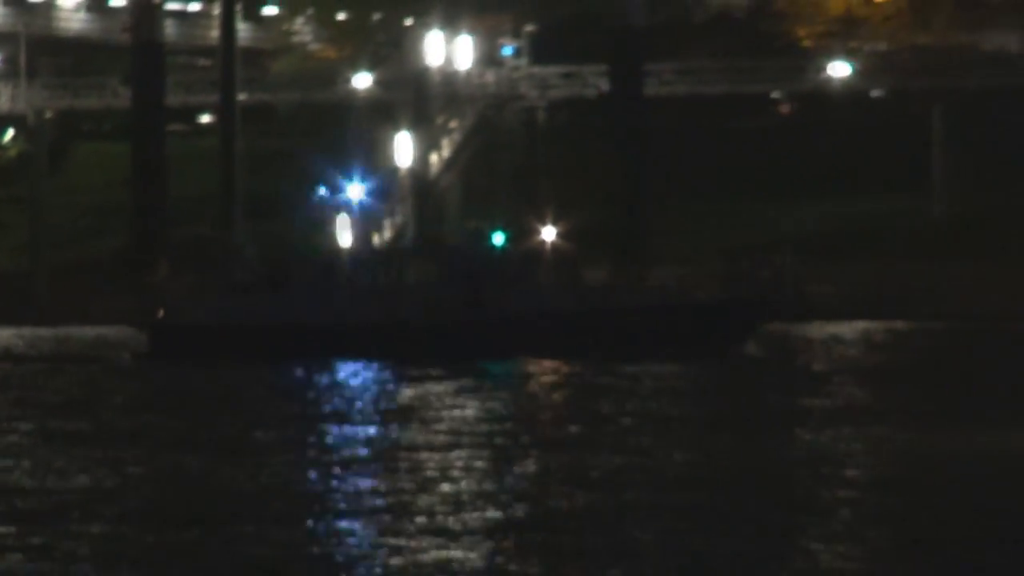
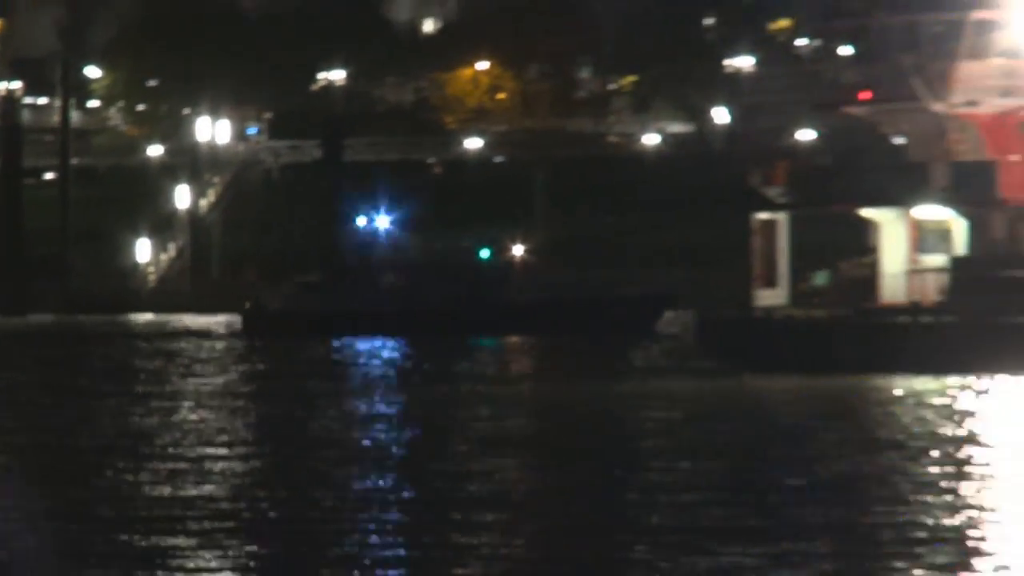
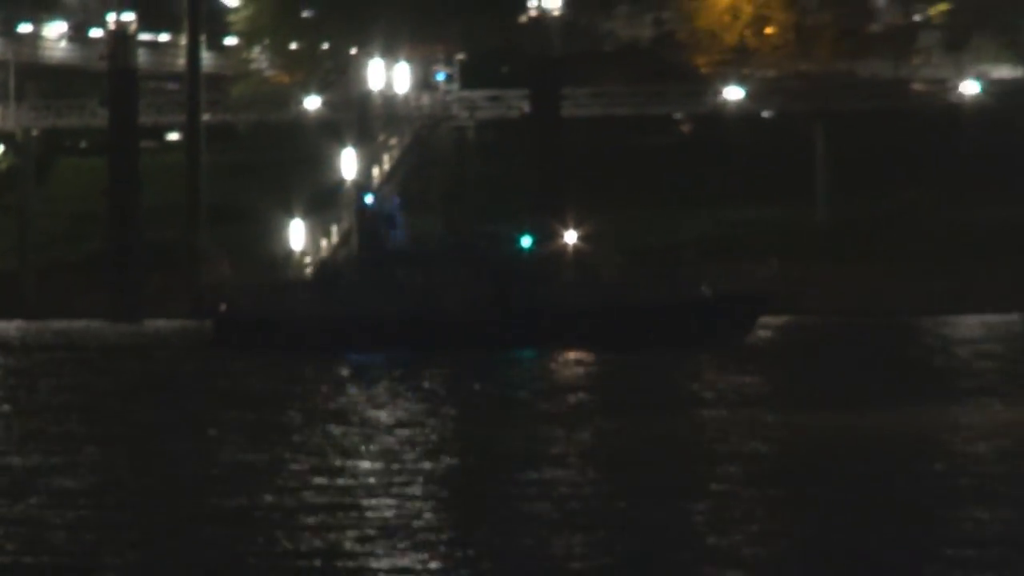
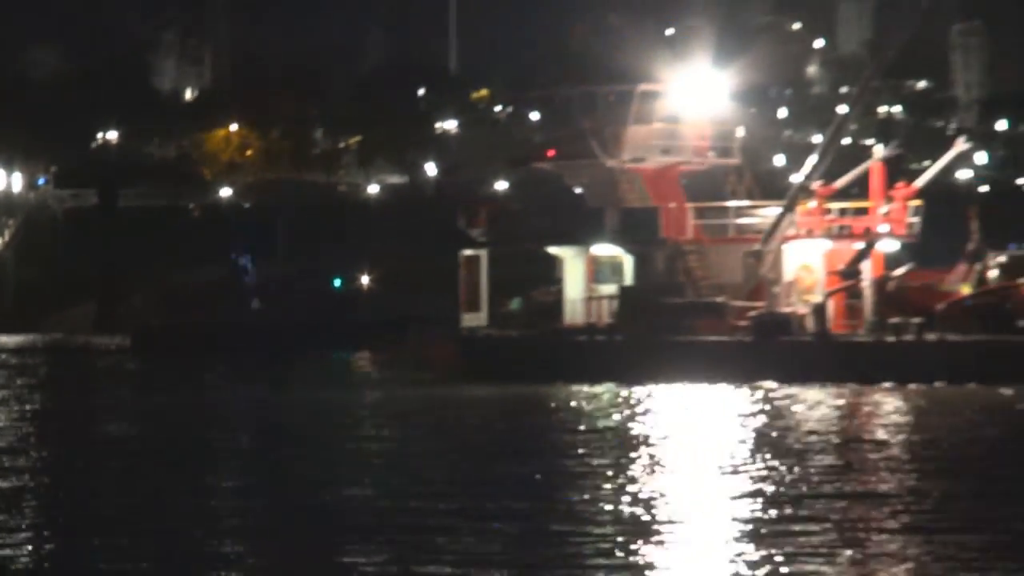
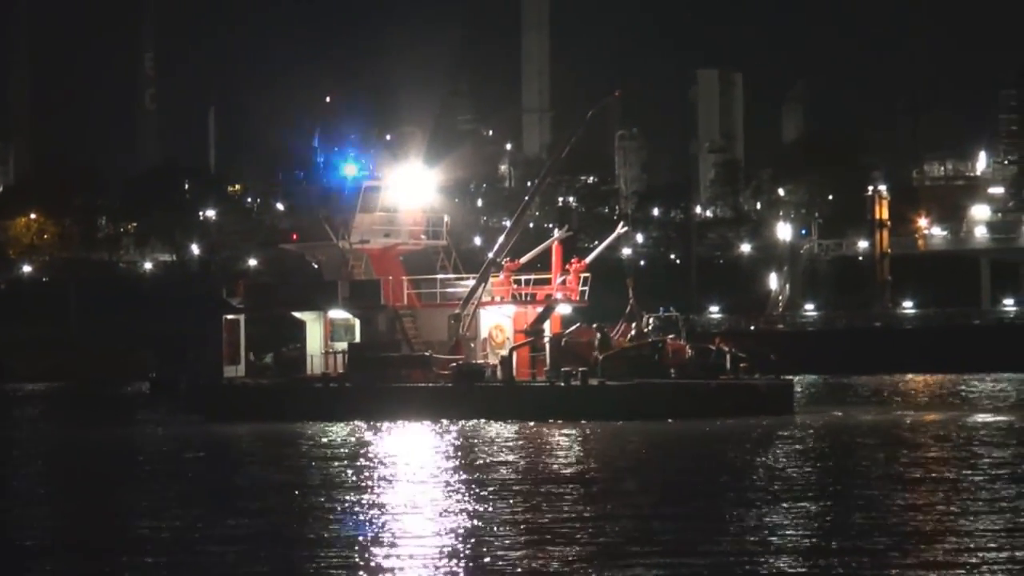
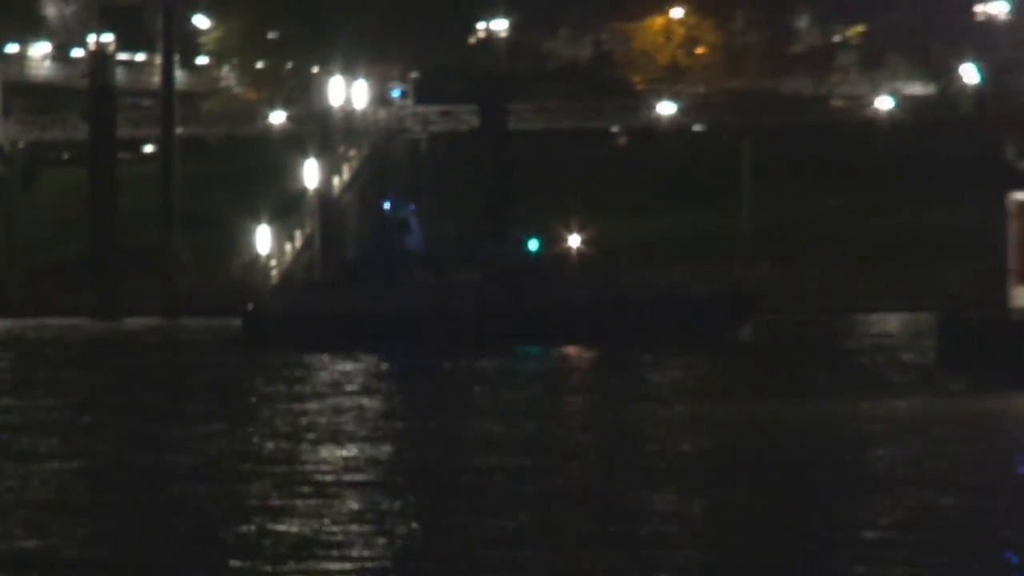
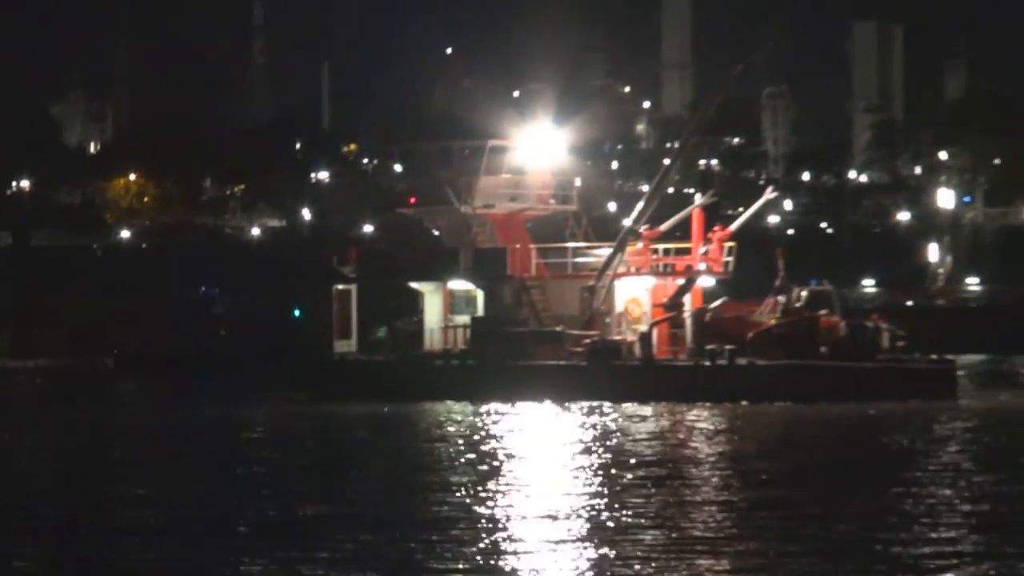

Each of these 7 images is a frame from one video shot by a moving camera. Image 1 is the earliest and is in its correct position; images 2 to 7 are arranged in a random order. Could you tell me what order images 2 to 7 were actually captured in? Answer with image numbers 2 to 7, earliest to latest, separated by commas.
3, 6, 2, 4, 7, 5
